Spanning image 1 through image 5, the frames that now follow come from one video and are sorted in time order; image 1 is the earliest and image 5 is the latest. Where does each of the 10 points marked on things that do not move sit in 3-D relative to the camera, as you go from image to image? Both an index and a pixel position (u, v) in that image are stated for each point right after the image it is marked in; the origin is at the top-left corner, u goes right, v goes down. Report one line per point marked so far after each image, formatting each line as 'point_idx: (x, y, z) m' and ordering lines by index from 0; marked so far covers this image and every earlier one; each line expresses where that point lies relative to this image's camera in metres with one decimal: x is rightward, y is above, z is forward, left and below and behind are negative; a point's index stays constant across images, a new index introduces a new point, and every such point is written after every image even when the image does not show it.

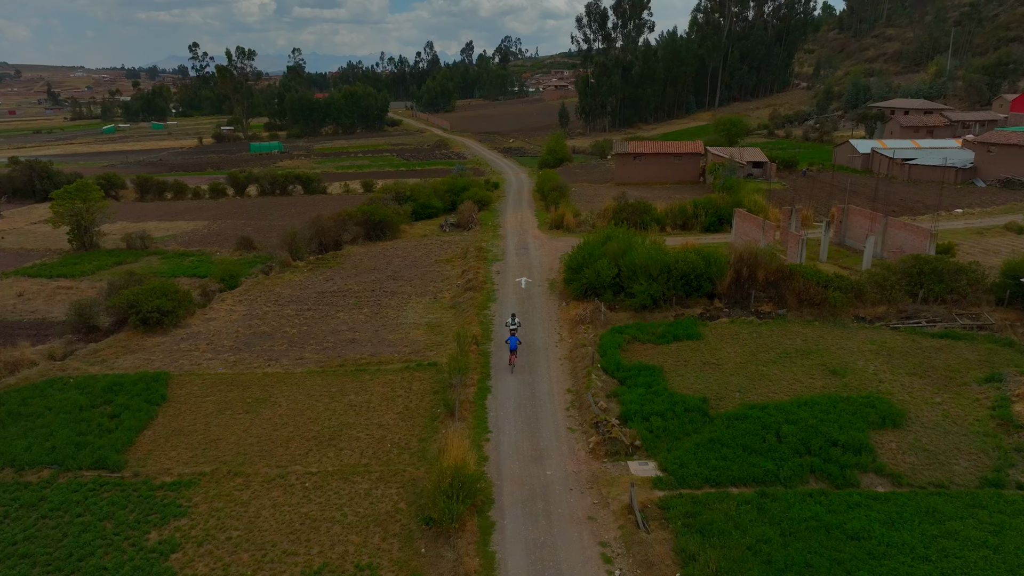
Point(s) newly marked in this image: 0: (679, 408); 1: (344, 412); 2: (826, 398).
0: (+3.7, -2.6, +16.2) m
1: (-4.1, -3.1, +18.0) m
2: (+6.9, -2.4, +16.2) m
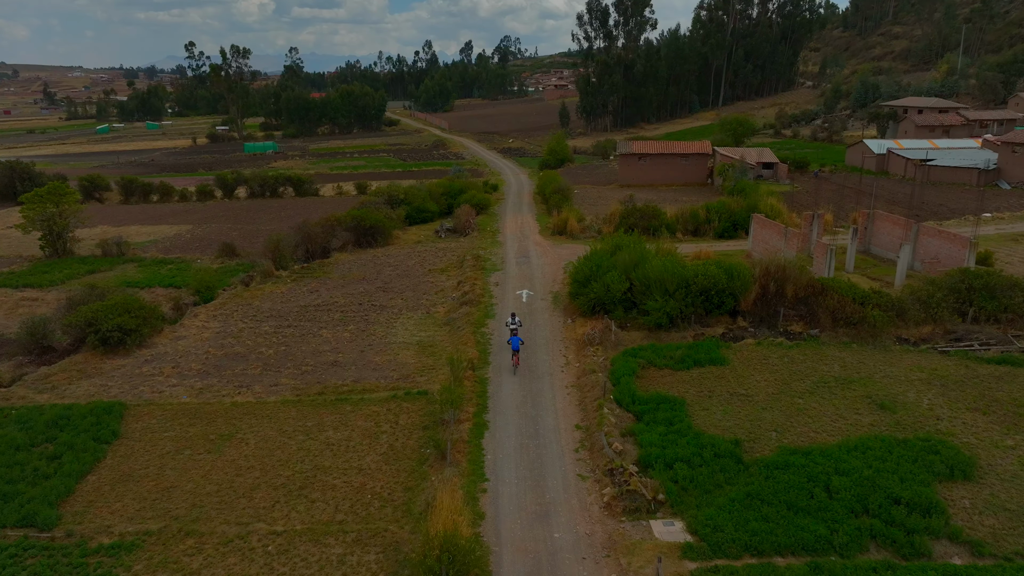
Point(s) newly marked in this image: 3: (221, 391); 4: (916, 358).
0: (+3.7, -3.1, +13.9) m
1: (-4.1, -3.5, +15.7) m
2: (+7.0, -2.9, +13.9) m
3: (-7.6, -2.7, +19.0) m
4: (+9.9, -1.7, +17.8) m
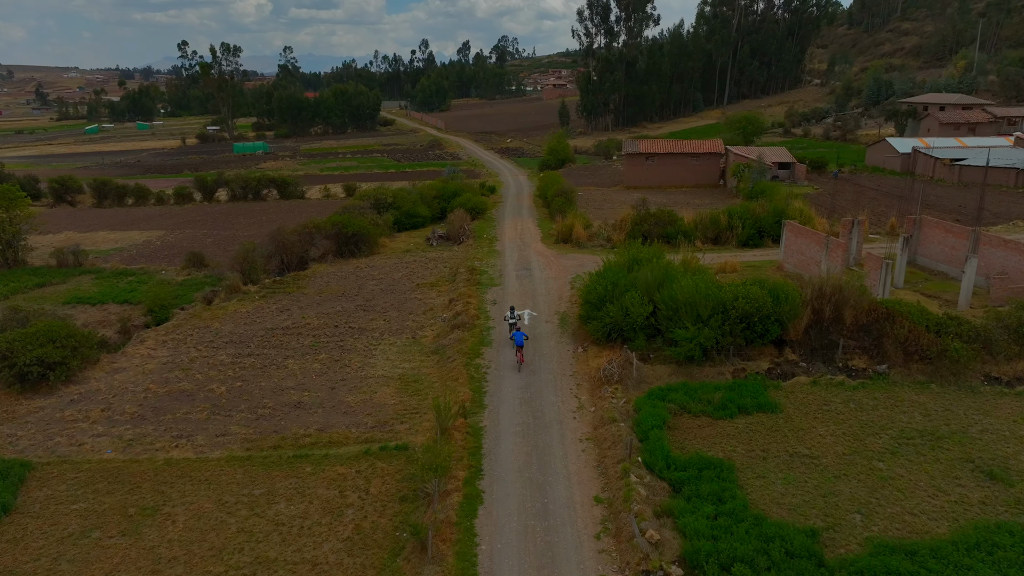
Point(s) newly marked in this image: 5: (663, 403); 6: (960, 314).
0: (+3.7, -3.7, +10.3) m
1: (-4.1, -4.1, +12.1) m
2: (+7.0, -3.5, +10.4) m
3: (-7.5, -3.3, +15.5) m
4: (+9.9, -2.3, +14.3) m
5: (+3.2, -2.4, +15.3) m
6: (+10.5, -0.6, +17.3) m
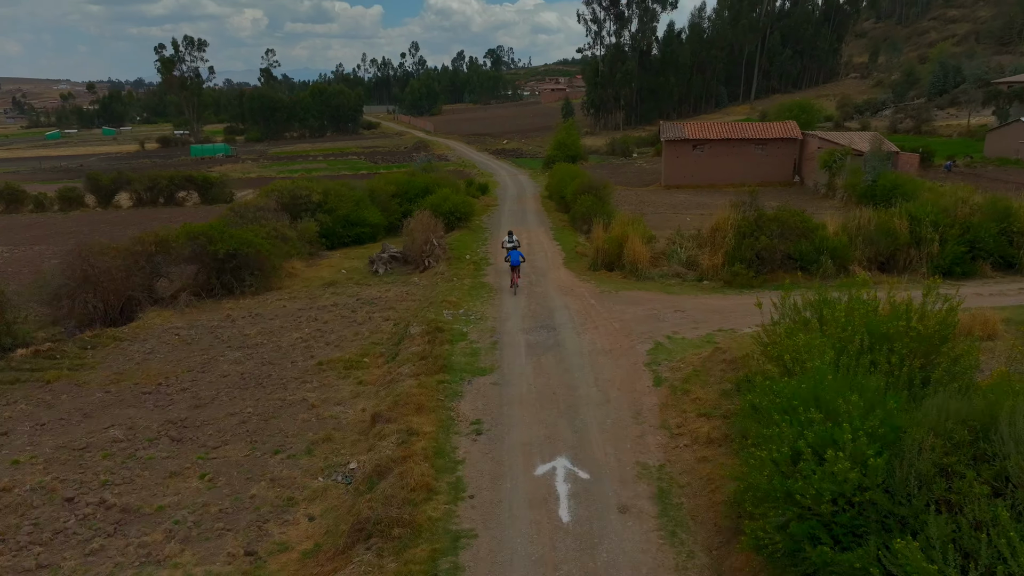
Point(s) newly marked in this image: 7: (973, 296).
0: (+3.9, -4.8, -3.4) m
1: (-3.9, -5.3, -1.7) m
2: (+7.2, -4.6, -3.4) m
3: (-7.4, -4.5, +1.7) m
4: (+10.0, -3.4, +0.7) m
5: (+3.3, -3.6, +1.5) m
6: (+10.7, -1.8, +3.6) m
7: (+9.0, -0.2, +14.2) m
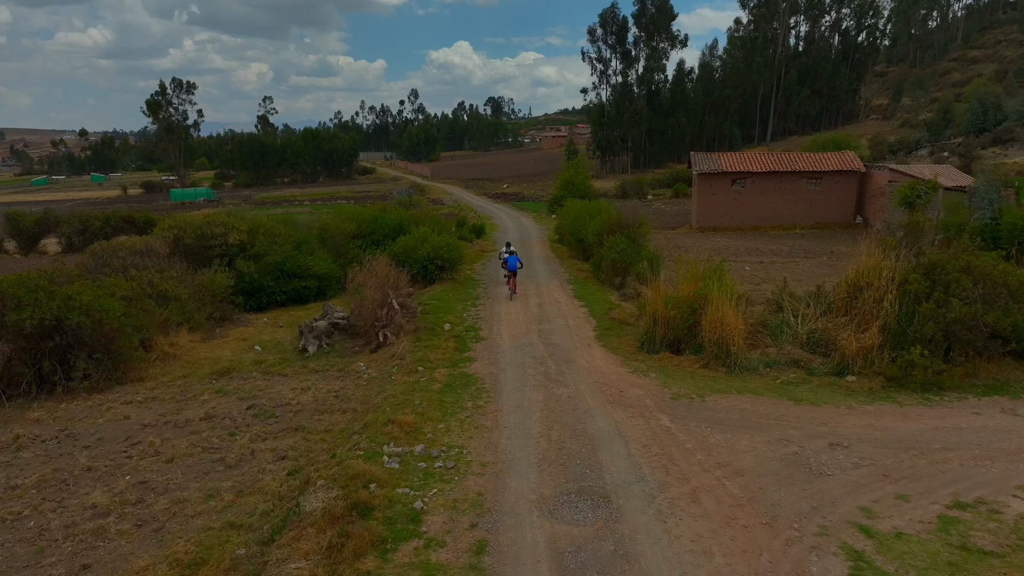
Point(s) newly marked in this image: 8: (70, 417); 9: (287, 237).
0: (+4.0, -4.8, -10.6) m
1: (-3.9, -5.3, -8.9) m
2: (+7.2, -4.5, -10.5) m
3: (-7.3, -4.8, -5.5) m
4: (+10.1, -3.7, -6.4) m
5: (+3.4, -3.9, -5.5) m
6: (+10.7, -2.3, -3.3) m
7: (+9.1, -1.3, +7.3) m
8: (-5.9, -1.7, +9.9) m
9: (-5.2, +1.2, +17.0) m
